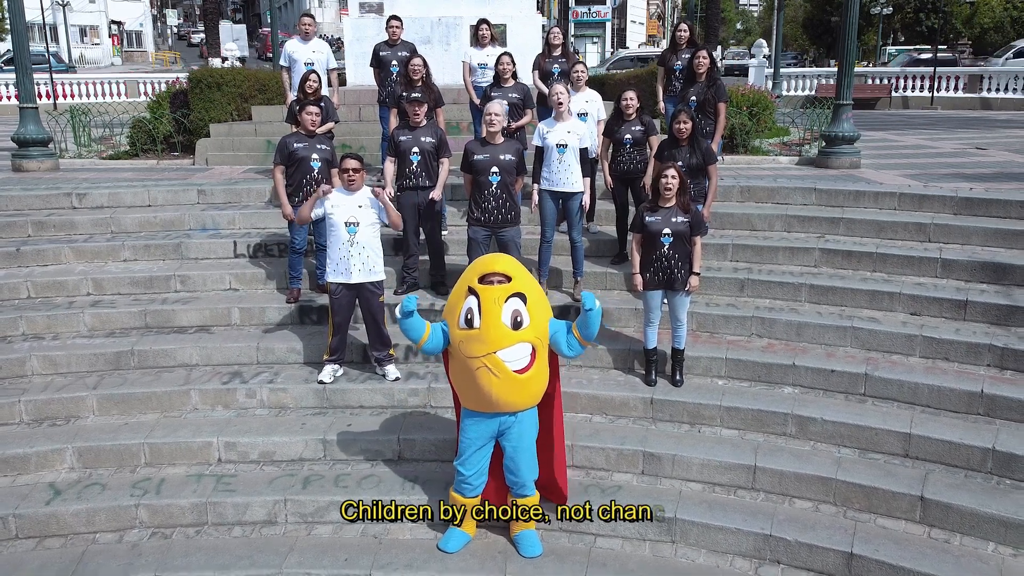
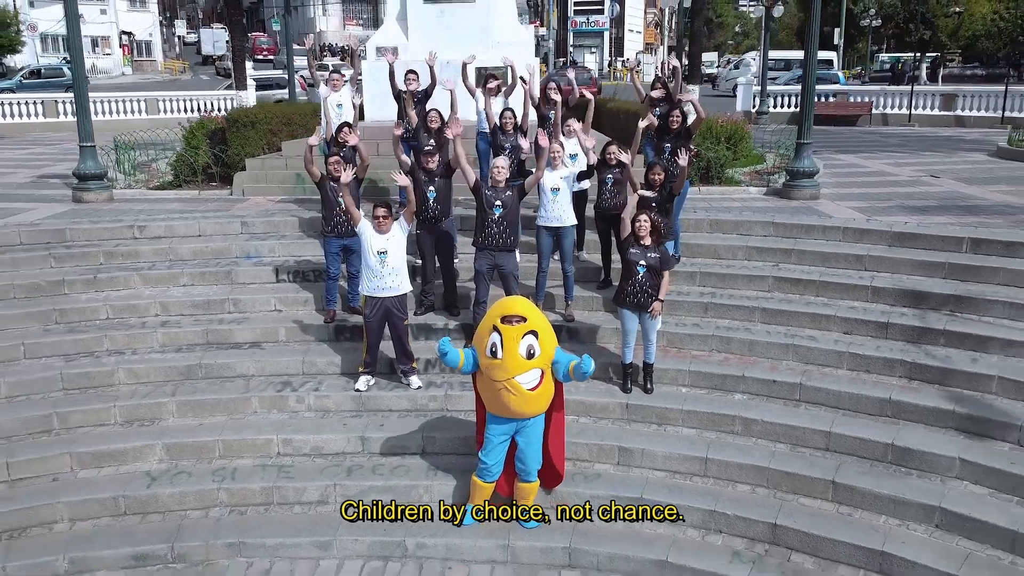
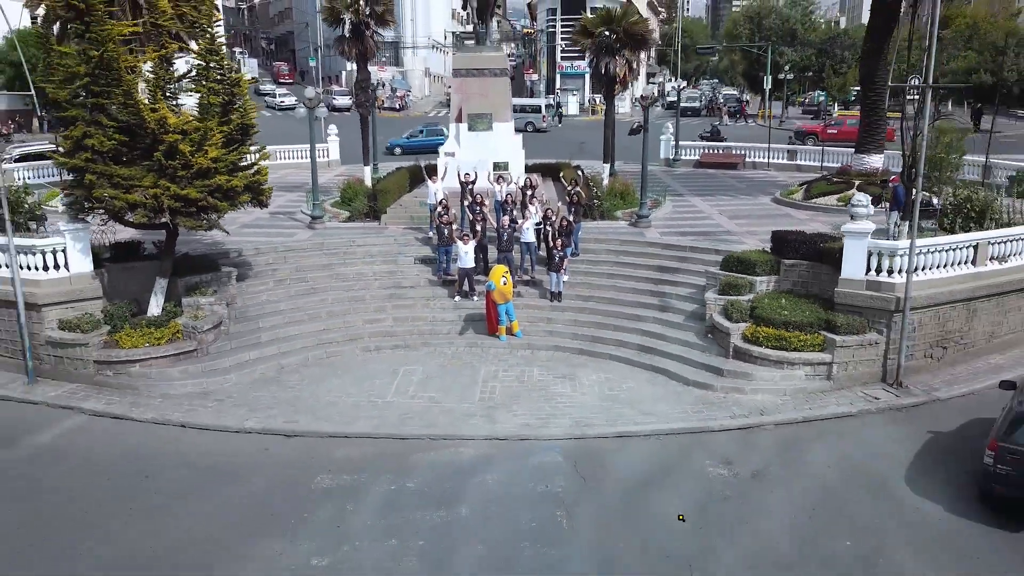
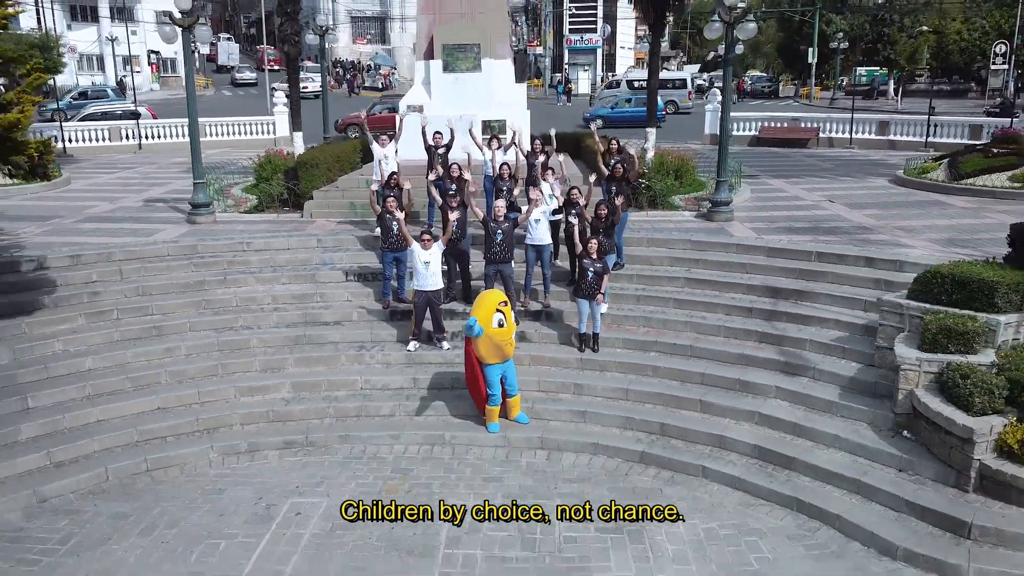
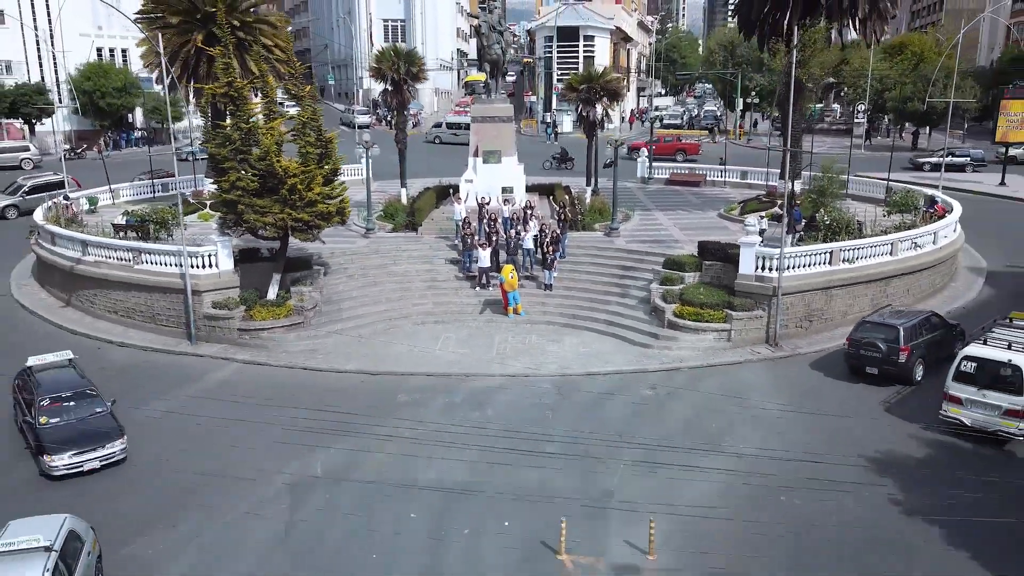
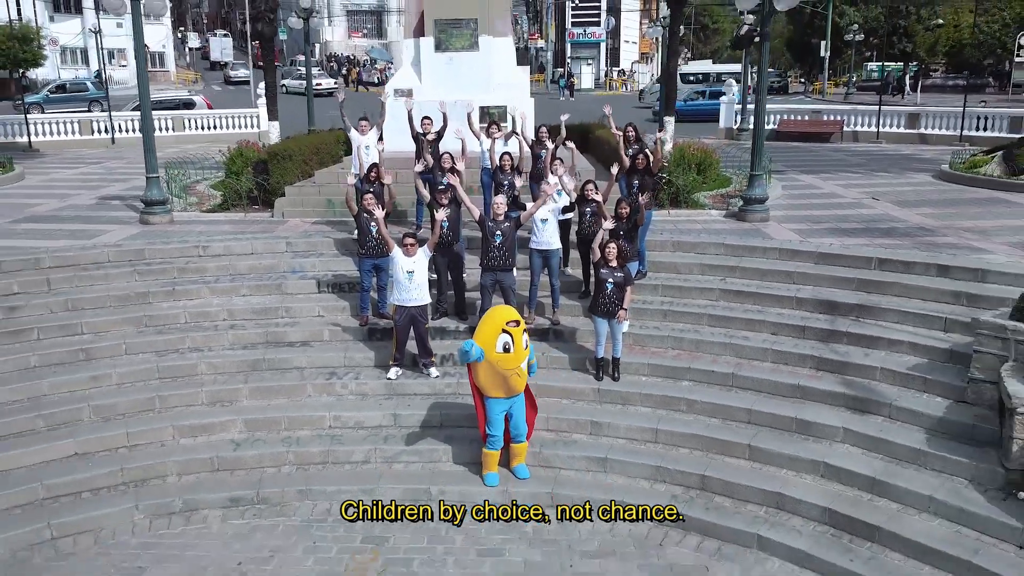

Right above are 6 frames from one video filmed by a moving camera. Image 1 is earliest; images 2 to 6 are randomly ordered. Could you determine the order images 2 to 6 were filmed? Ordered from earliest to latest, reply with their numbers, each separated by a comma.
2, 6, 4, 3, 5
